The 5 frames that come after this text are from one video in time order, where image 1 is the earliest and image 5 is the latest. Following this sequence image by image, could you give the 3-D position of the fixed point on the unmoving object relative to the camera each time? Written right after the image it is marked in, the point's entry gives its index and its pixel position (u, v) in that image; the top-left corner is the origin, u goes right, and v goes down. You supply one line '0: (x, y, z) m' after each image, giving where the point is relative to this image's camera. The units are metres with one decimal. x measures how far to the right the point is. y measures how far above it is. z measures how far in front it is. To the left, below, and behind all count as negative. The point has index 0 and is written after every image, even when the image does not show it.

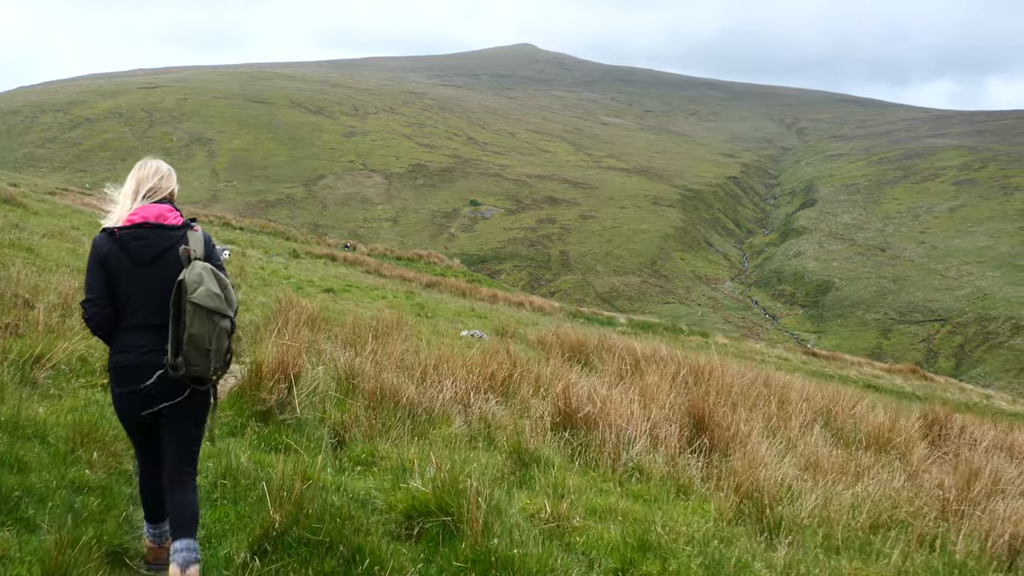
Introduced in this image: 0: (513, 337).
0: (+0.1, -1.2, +14.3) m
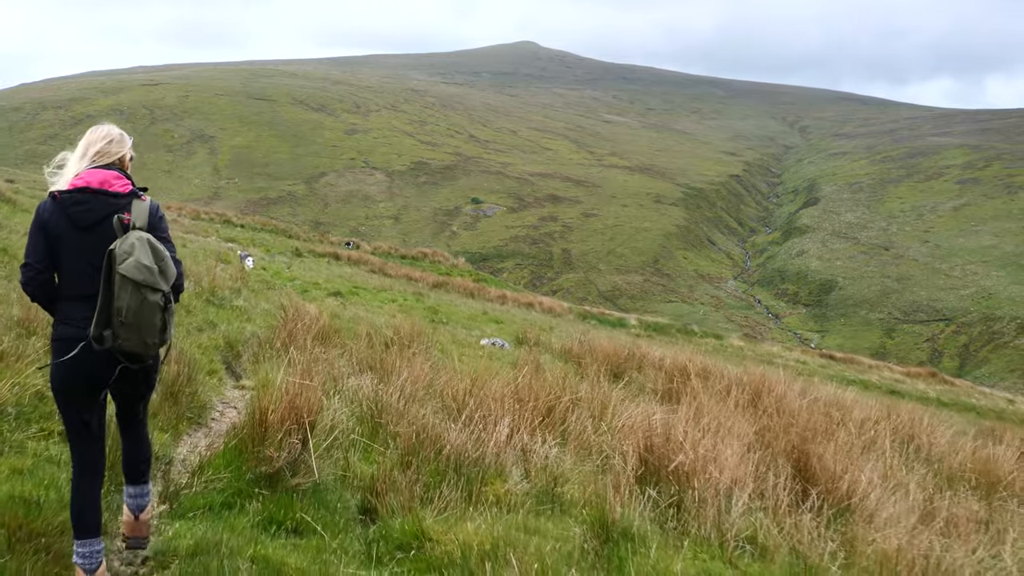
0: (+0.6, -1.3, +13.3) m
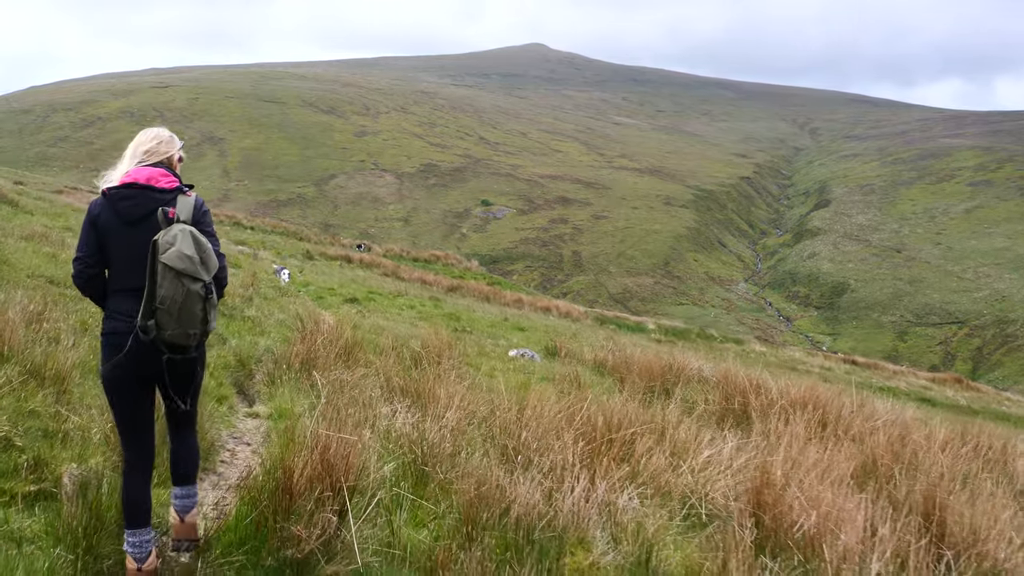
0: (+1.1, -1.4, +12.6) m
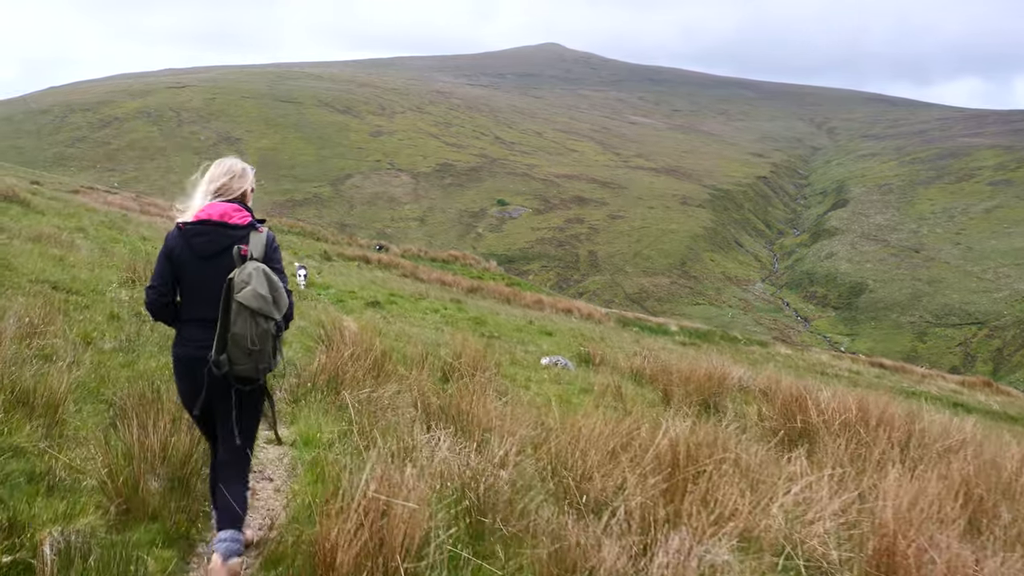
0: (+1.7, -1.5, +12.0) m
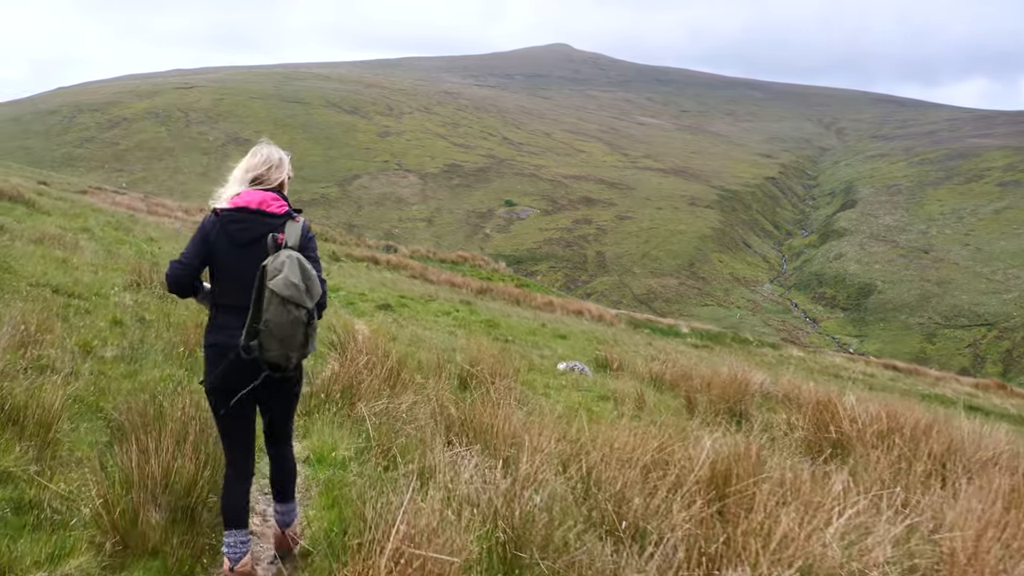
0: (+1.9, -1.5, +11.6) m
